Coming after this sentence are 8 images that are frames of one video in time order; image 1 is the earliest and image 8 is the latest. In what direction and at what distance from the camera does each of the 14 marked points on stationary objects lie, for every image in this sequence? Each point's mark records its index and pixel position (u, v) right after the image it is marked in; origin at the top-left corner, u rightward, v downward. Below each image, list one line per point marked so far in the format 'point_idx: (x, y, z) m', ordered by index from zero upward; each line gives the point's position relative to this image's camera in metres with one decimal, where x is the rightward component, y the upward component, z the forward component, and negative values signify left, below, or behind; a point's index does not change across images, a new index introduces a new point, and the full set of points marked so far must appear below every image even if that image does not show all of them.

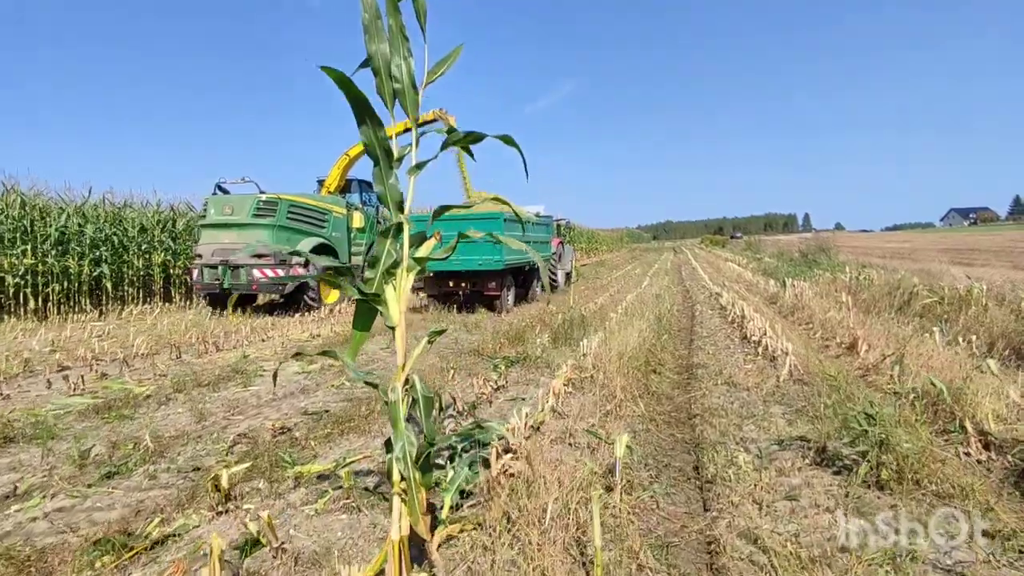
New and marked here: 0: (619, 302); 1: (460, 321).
0: (+2.1, -0.3, +11.3) m
1: (-0.9, -0.6, +10.1) m
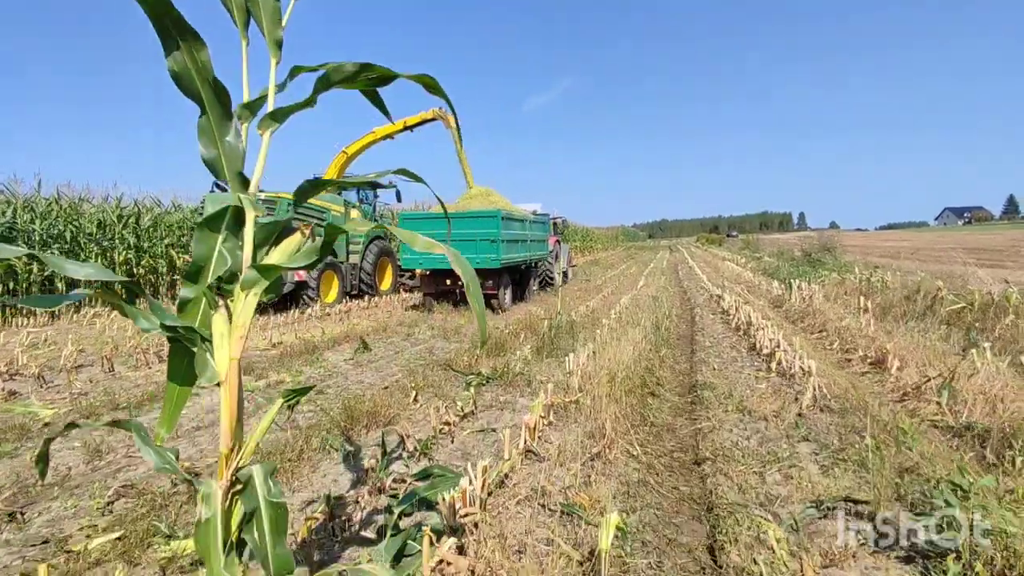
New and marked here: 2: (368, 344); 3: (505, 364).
0: (+1.8, -0.3, +10.4) m
1: (-1.1, -0.6, +9.3) m
2: (-1.9, -0.7, +7.5) m
3: (-0.1, -0.8, +5.9) m
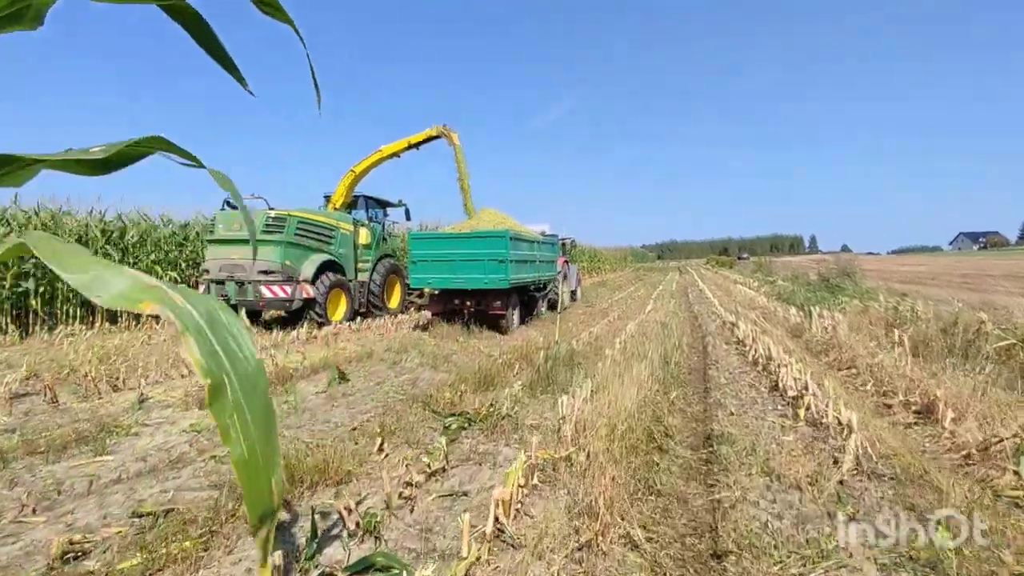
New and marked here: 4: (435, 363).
0: (+1.8, -0.7, +9.7) m
1: (-1.2, -0.9, +8.6) m
2: (-2.0, -1.0, +6.8) m
3: (-0.2, -1.0, +5.2) m
4: (-1.0, -1.0, +7.8) m
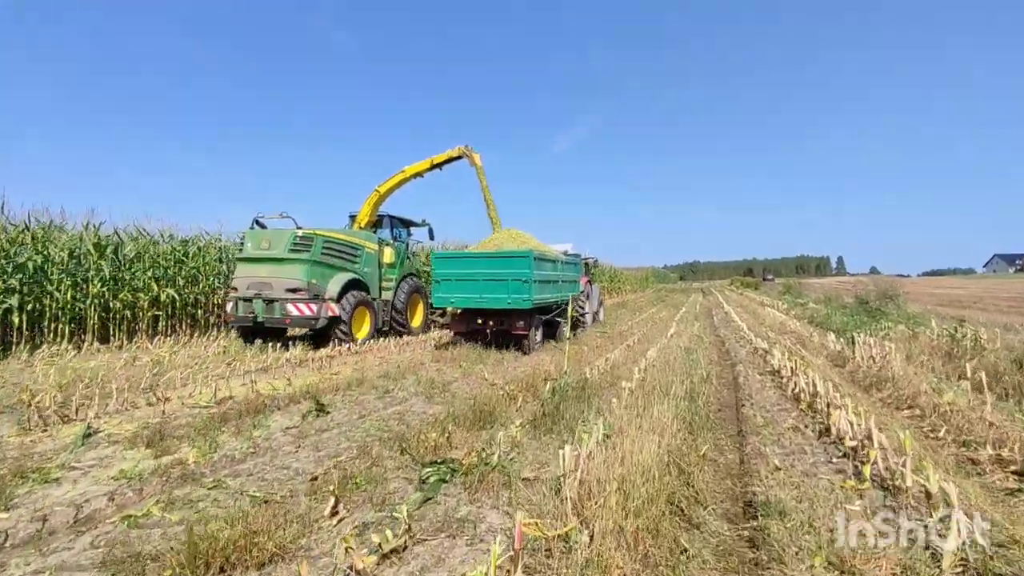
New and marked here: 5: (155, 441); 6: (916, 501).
0: (+1.9, -1.1, +8.8) m
1: (-1.1, -1.2, +7.8) m
2: (-1.9, -1.2, +6.1) m
3: (-0.2, -1.2, +4.4) m
4: (-1.0, -1.2, +7.0) m
5: (-2.9, -1.3, +4.8) m
6: (+2.1, -1.1, +3.1) m
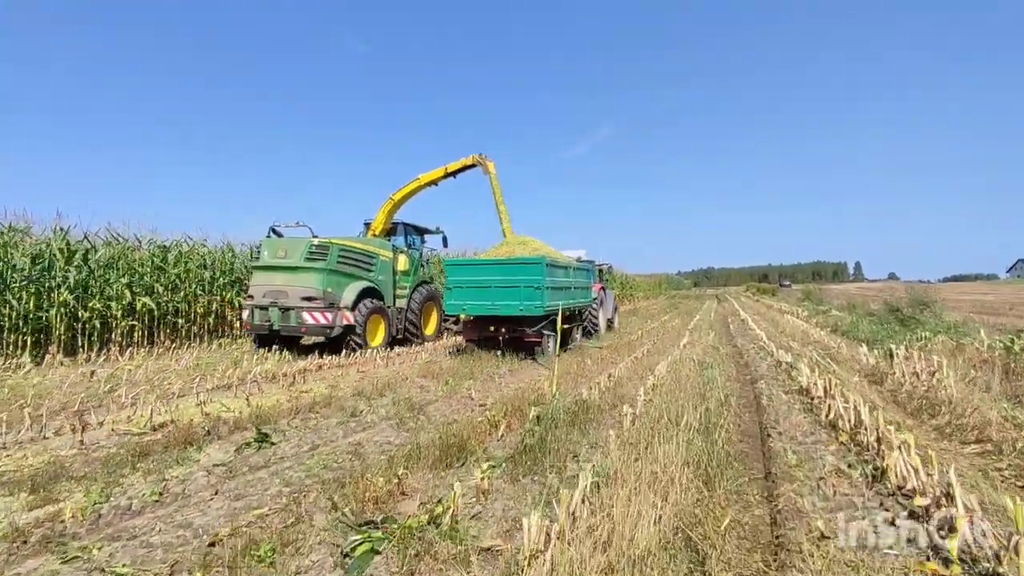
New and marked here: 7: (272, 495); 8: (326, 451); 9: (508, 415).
0: (+1.8, -1.2, +7.8) m
1: (-1.2, -1.3, +6.8) m
2: (-2.1, -1.3, +5.2) m
3: (-0.4, -1.2, +3.4) m
4: (-1.1, -1.3, +6.0) m
5: (-3.1, -1.3, +3.9) m
6: (+1.9, -1.1, +2.1) m
7: (-1.5, -1.3, +3.8) m
8: (-1.5, -1.3, +4.8) m
9: (0.0, -1.2, +5.4) m
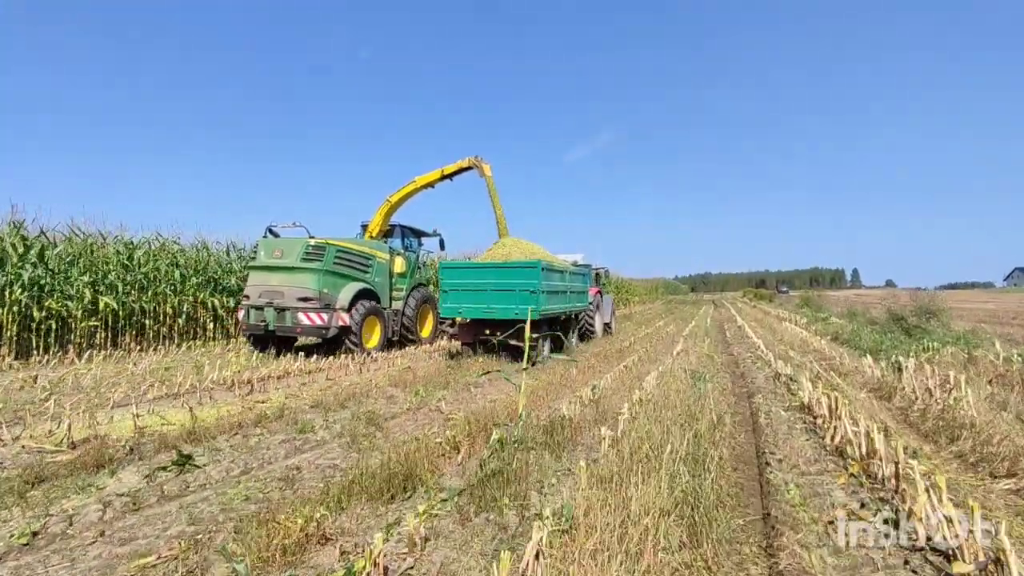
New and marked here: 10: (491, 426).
0: (+1.5, -1.2, +7.2) m
1: (-1.5, -1.3, +6.2) m
2: (-2.4, -1.3, +4.5) m
3: (-0.7, -1.2, +2.8) m
4: (-1.4, -1.3, +5.4) m
5: (-3.4, -1.3, +3.3) m
6: (+1.6, -1.1, +1.5) m
7: (-1.8, -1.3, +3.1) m
8: (-1.8, -1.3, +4.1) m
9: (-0.3, -1.2, +4.8) m
10: (-0.2, -1.2, +5.1) m
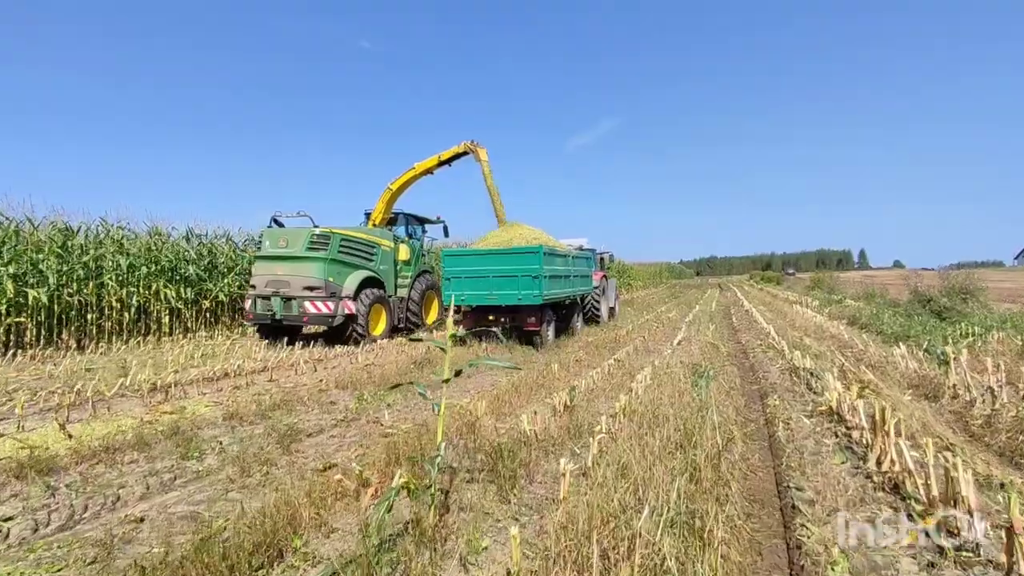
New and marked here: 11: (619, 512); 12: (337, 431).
0: (+1.1, -1.0, +6.0) m
1: (-1.9, -1.2, +5.0) m
2: (-2.8, -1.2, +3.3) m
3: (-1.1, -1.2, +1.6) m
4: (-1.8, -1.2, +4.2) m
5: (-3.8, -1.2, +2.1) m
6: (+1.2, -1.1, +0.2) m
7: (-2.2, -1.3, +1.9) m
8: (-2.2, -1.2, +2.9) m
9: (-0.7, -1.1, +3.6) m
10: (-0.6, -1.1, +3.8) m
11: (+0.5, -0.9, +2.6) m
12: (-1.5, -1.2, +4.9) m
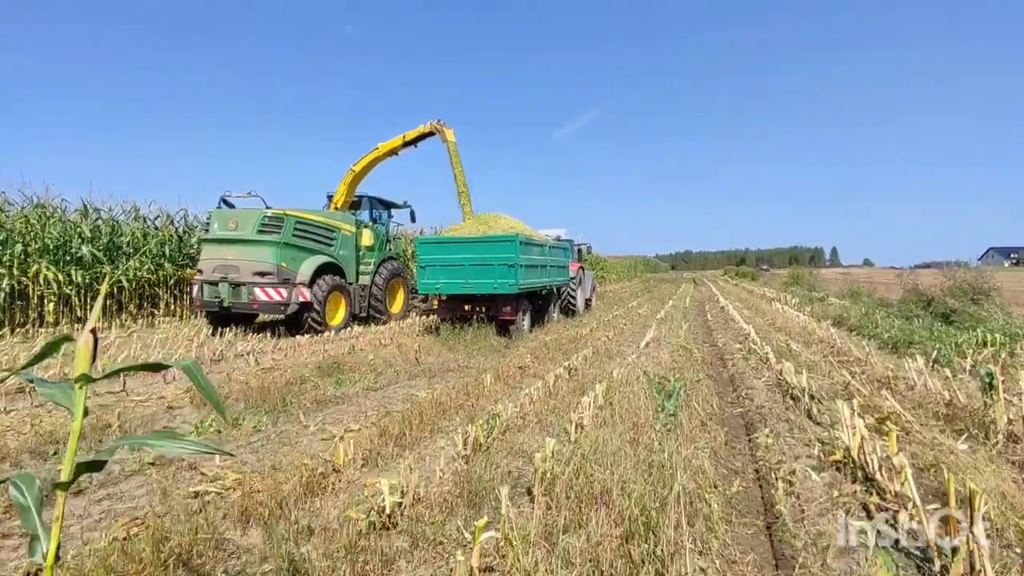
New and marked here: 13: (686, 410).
0: (+0.3, -1.0, +4.4) m
1: (-2.6, -1.1, +3.3) m
2: (-3.4, -1.1, +1.6) m
3: (-1.7, -1.1, -0.1) m
4: (-2.5, -1.1, +2.5) m
5: (-4.4, -1.2, +0.3) m
6: (+0.7, -1.1, -1.3) m
7: (-2.8, -1.2, +0.2) m
8: (-2.8, -1.2, +1.2) m
9: (-1.4, -1.0, +1.9) m
10: (-1.2, -1.0, +2.2) m
11: (-0.1, -0.9, +1.0) m
12: (-2.2, -1.1, +3.2) m
13: (+1.2, -0.9, +4.3) m
